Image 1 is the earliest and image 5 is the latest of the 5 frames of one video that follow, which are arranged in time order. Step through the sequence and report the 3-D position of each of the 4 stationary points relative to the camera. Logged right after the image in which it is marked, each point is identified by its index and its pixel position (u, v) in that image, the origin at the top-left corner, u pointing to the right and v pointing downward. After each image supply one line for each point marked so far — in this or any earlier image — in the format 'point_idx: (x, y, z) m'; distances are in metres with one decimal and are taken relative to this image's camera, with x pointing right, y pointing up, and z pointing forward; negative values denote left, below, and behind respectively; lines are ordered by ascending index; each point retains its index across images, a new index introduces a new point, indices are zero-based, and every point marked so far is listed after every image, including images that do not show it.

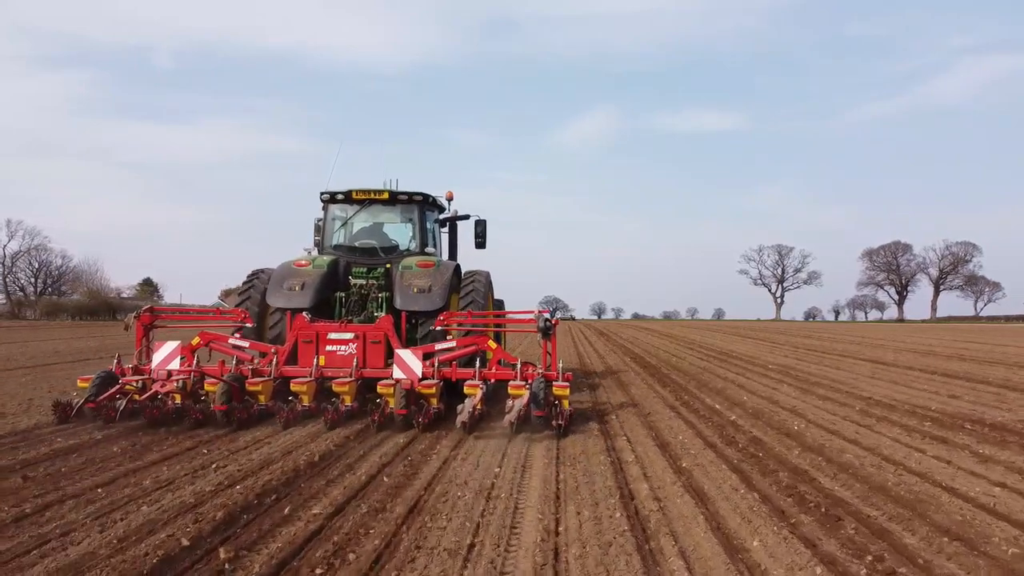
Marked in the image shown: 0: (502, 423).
0: (-0.1, -1.4, +7.0) m
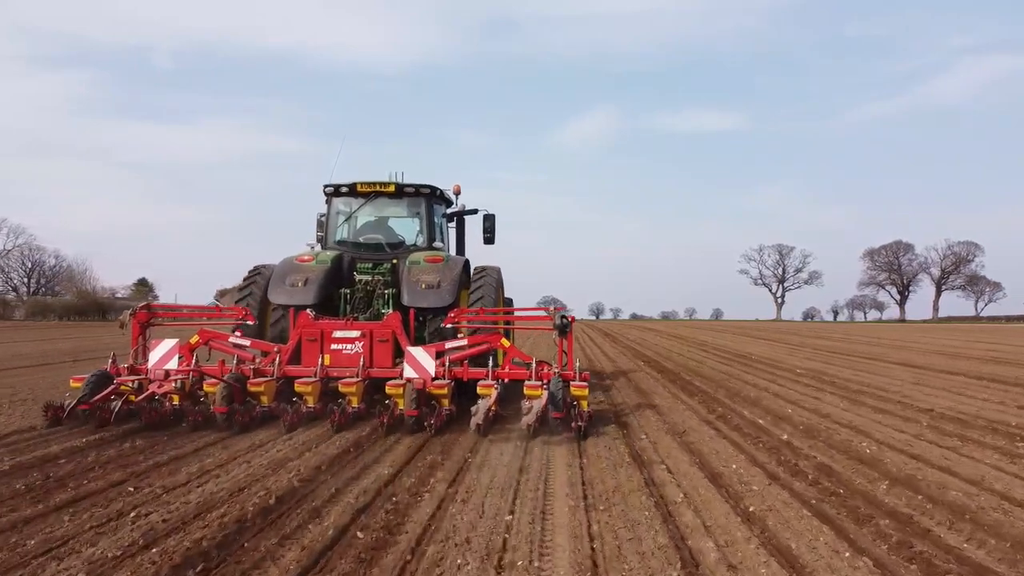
0: (+0.1, -1.4, +6.6) m
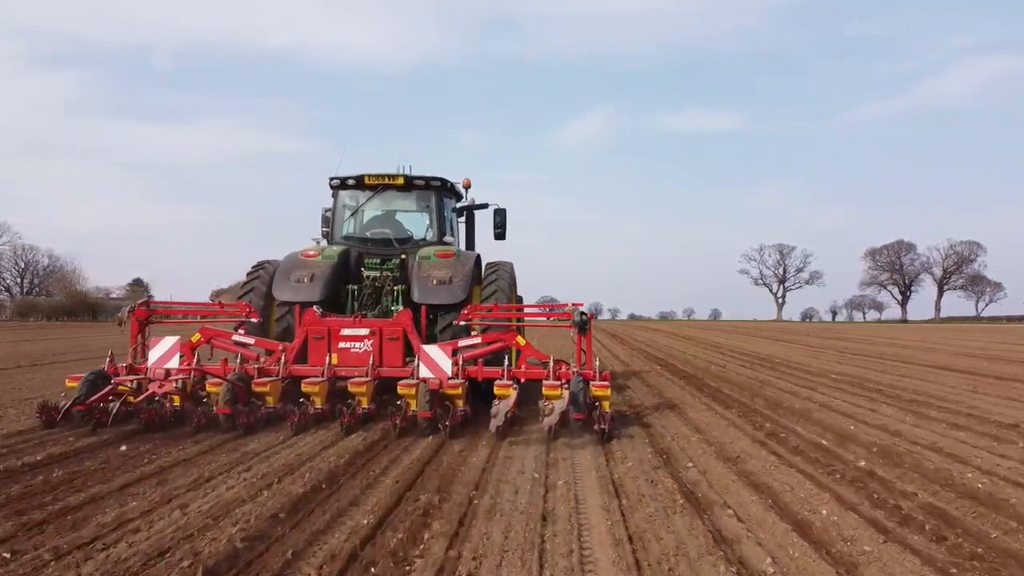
0: (+0.2, -1.3, +6.3) m
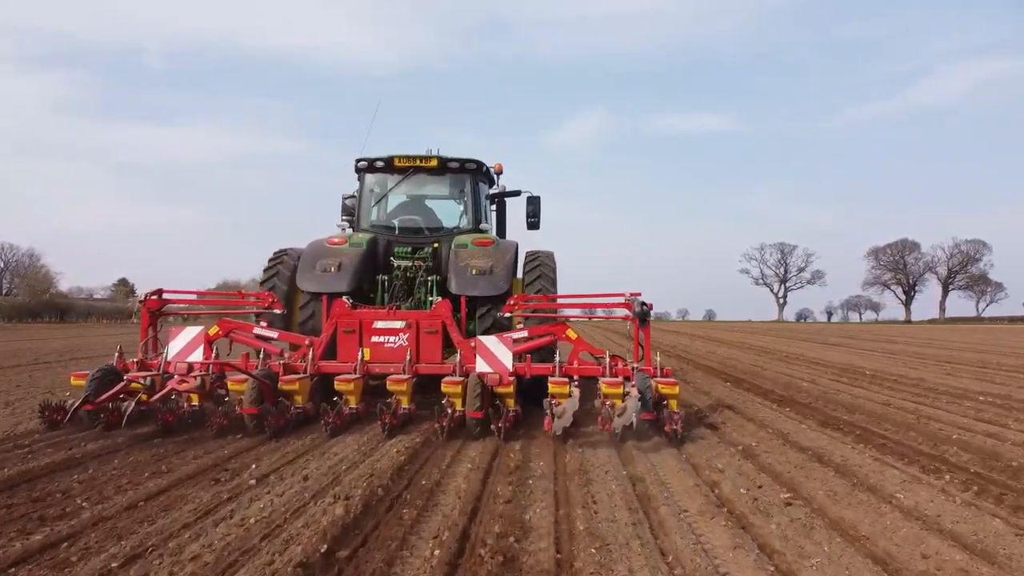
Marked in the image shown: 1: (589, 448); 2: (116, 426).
0: (+0.7, -1.2, +5.6) m
1: (+0.6, -1.3, +5.2) m
2: (-3.5, -1.2, +5.7) m
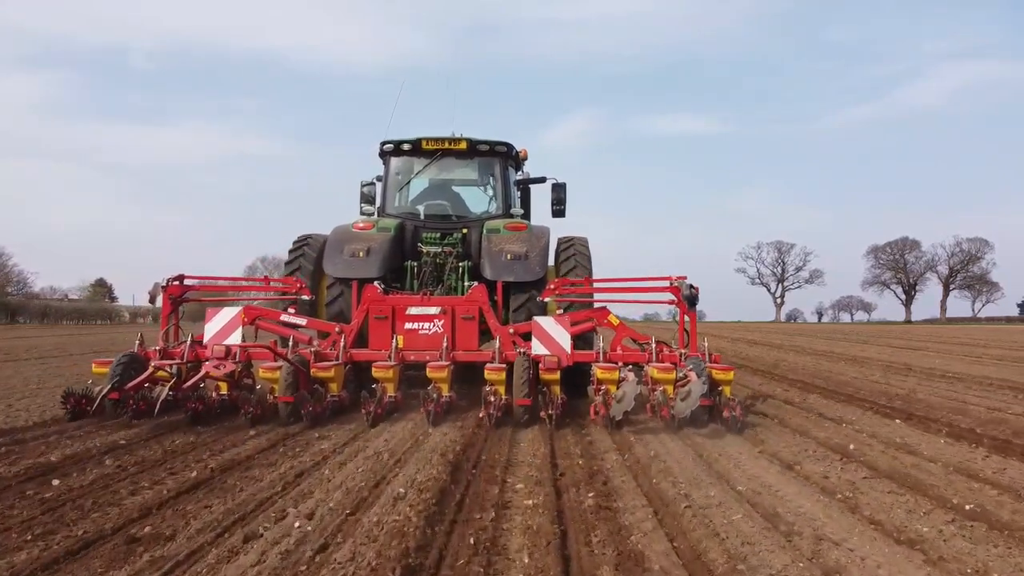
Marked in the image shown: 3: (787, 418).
0: (+1.1, -1.1, +5.4) m
1: (+1.0, -1.1, +4.9) m
2: (-3.1, -1.0, +5.4) m
3: (+2.4, -1.1, +5.7) m
